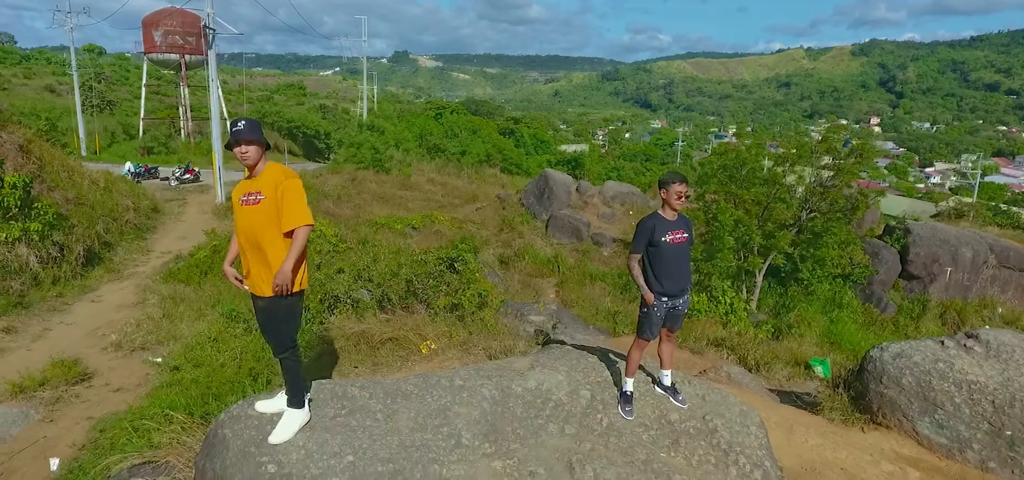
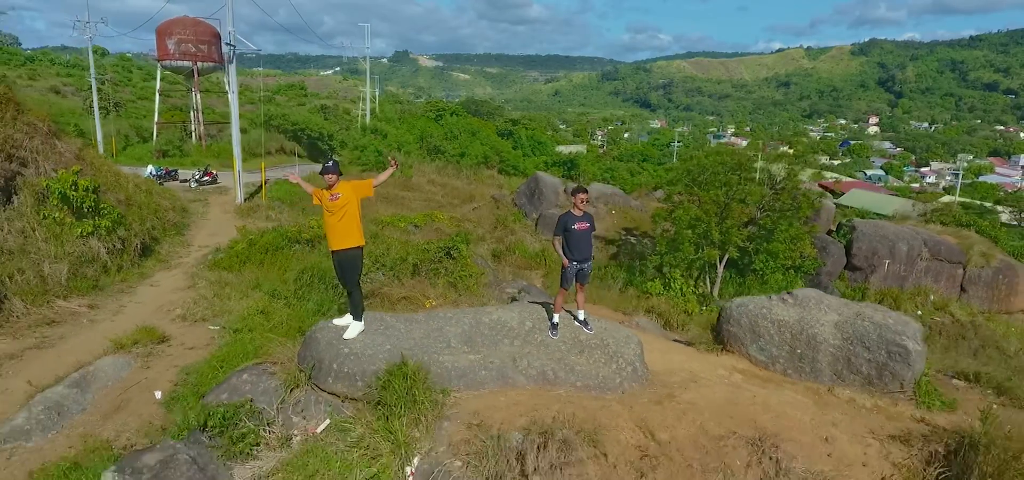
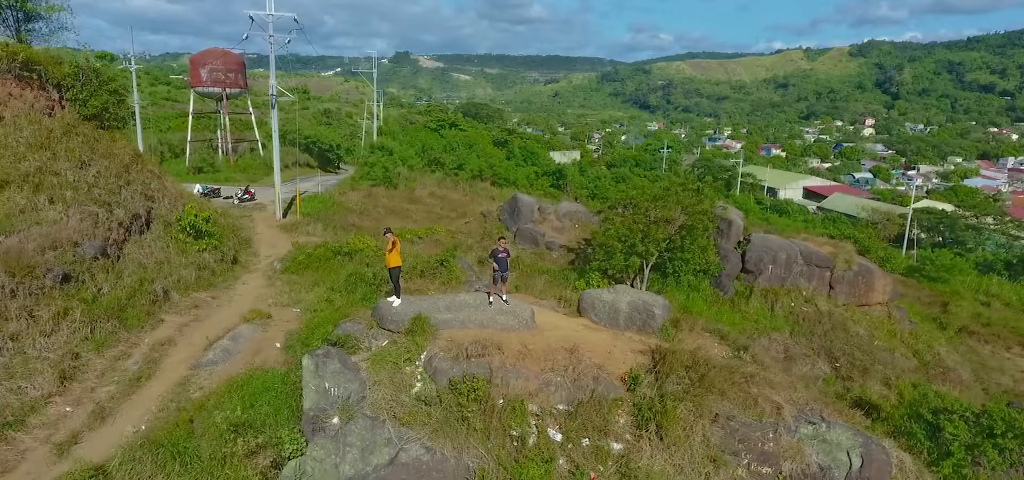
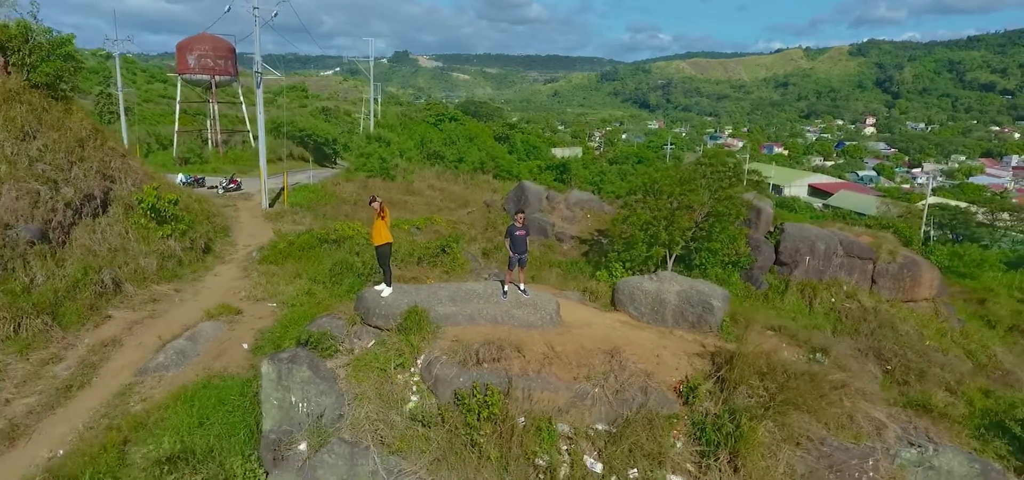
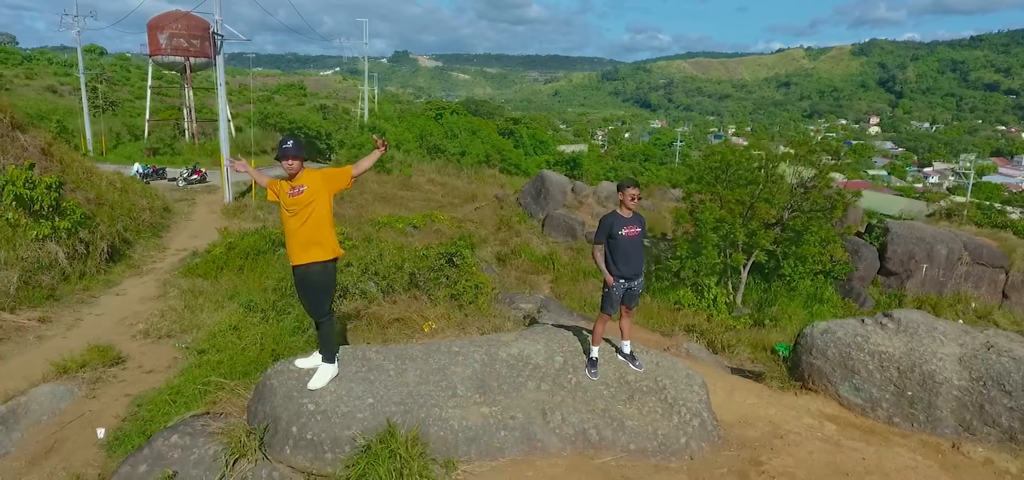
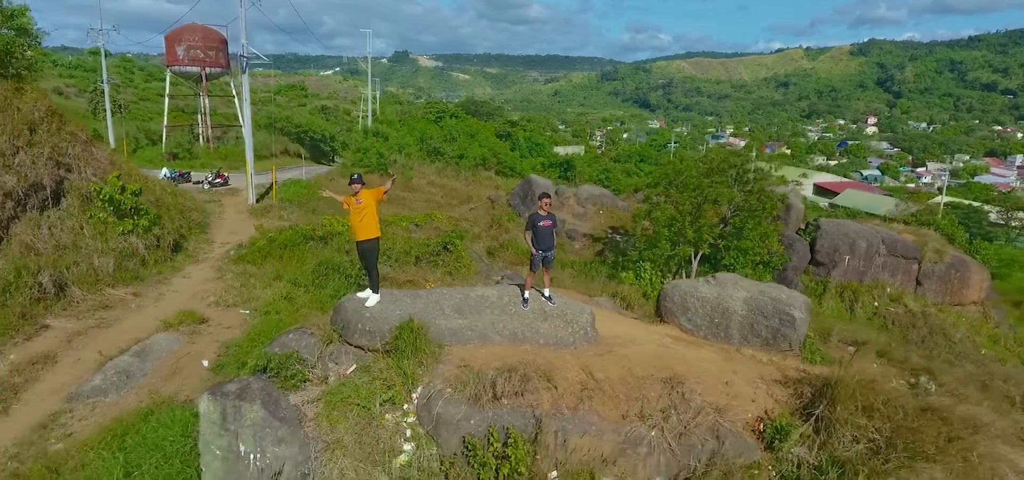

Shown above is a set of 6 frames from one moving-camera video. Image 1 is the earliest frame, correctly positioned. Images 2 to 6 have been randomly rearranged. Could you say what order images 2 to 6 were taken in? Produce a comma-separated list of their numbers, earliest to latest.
5, 2, 6, 4, 3
